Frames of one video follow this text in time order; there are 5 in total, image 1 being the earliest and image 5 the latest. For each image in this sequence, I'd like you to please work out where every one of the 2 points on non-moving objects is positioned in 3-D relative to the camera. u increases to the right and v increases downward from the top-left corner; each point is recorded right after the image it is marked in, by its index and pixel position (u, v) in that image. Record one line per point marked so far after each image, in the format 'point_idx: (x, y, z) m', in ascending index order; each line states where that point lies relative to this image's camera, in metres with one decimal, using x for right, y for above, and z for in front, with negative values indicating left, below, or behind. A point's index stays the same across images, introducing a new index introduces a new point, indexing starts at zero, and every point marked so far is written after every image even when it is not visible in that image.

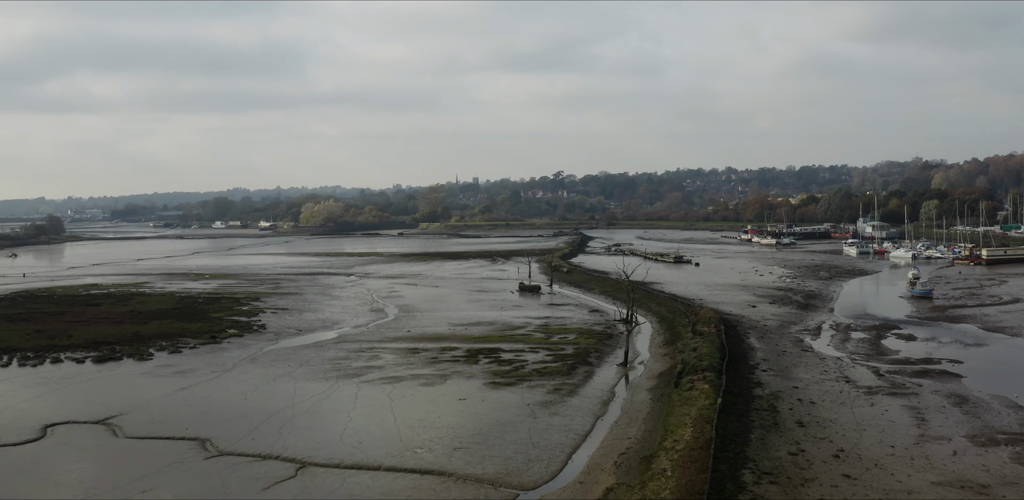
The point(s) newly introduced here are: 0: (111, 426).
0: (-10.5, -4.6, +18.6) m
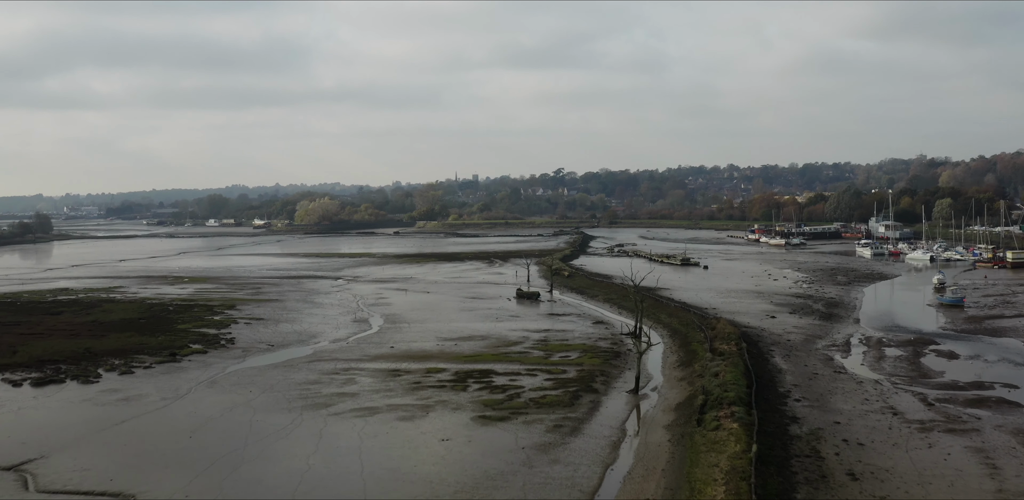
0: (-10.7, -4.9, +15.6) m
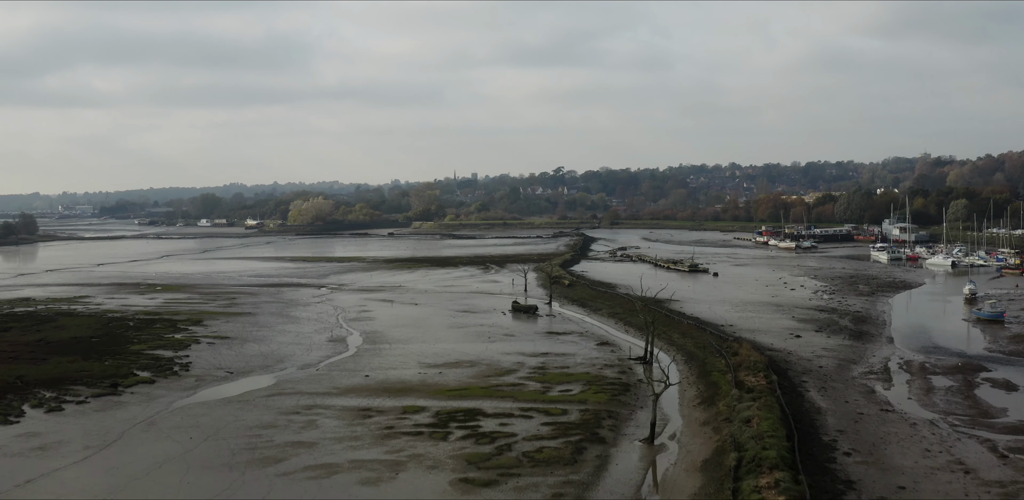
0: (-10.9, -5.4, +12.3) m
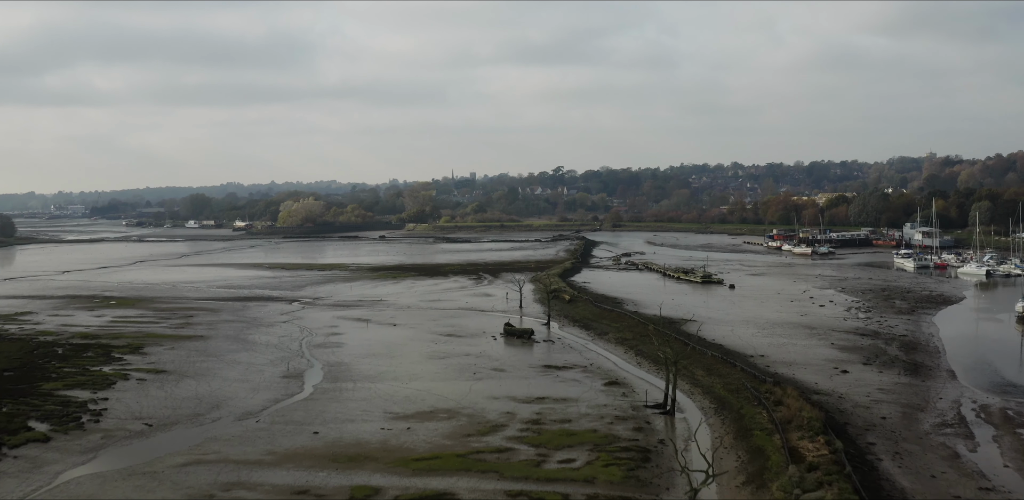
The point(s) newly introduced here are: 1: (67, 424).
0: (-11.3, -6.0, +7.6) m
1: (-12.1, -4.7, +19.2) m
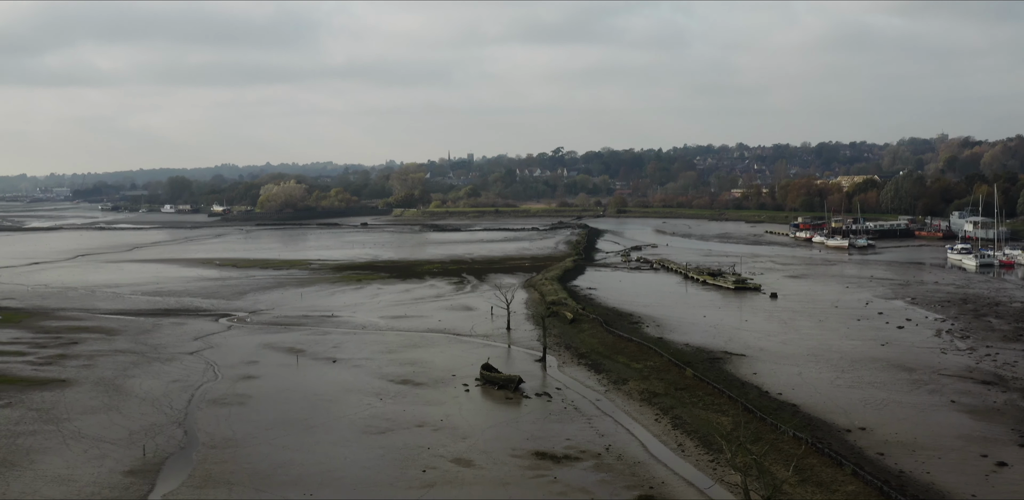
0: (-11.8, -6.9, -0.7) m
1: (-12.6, -5.3, +10.8) m
